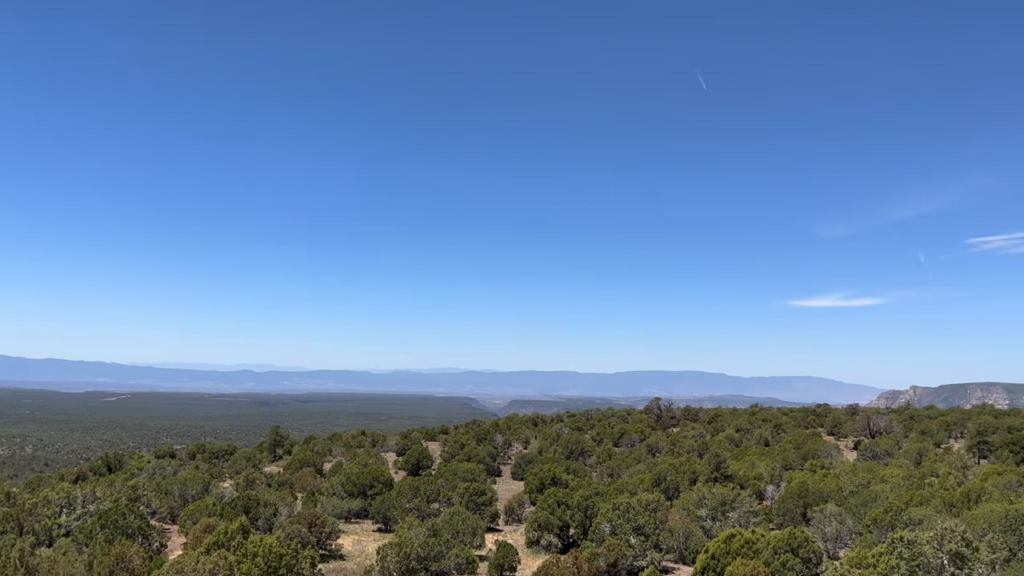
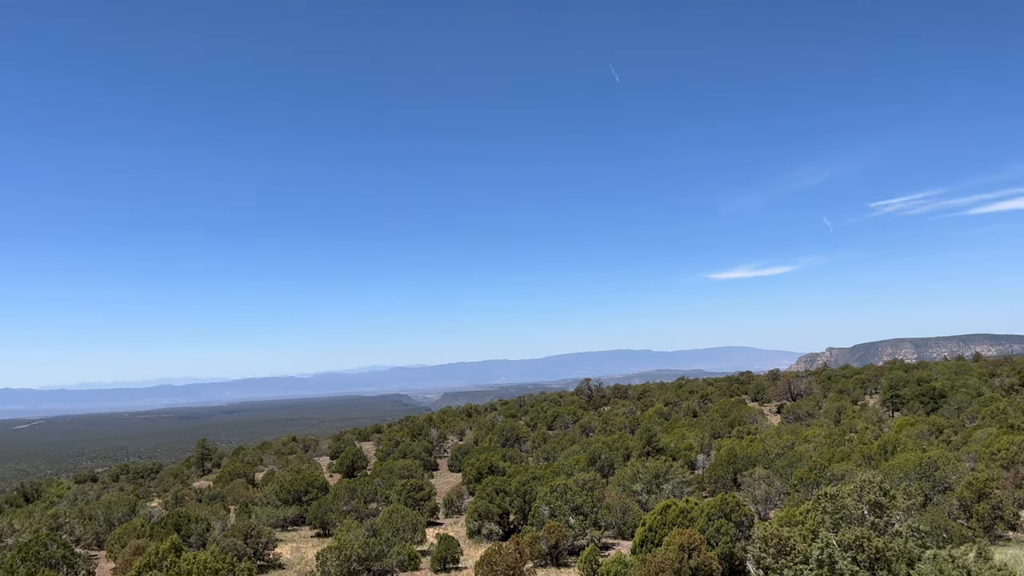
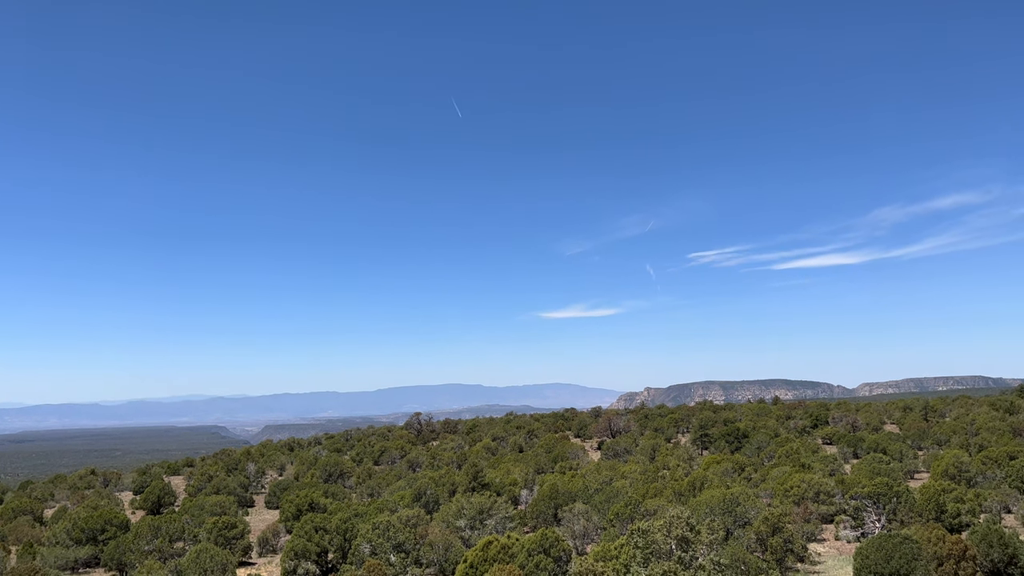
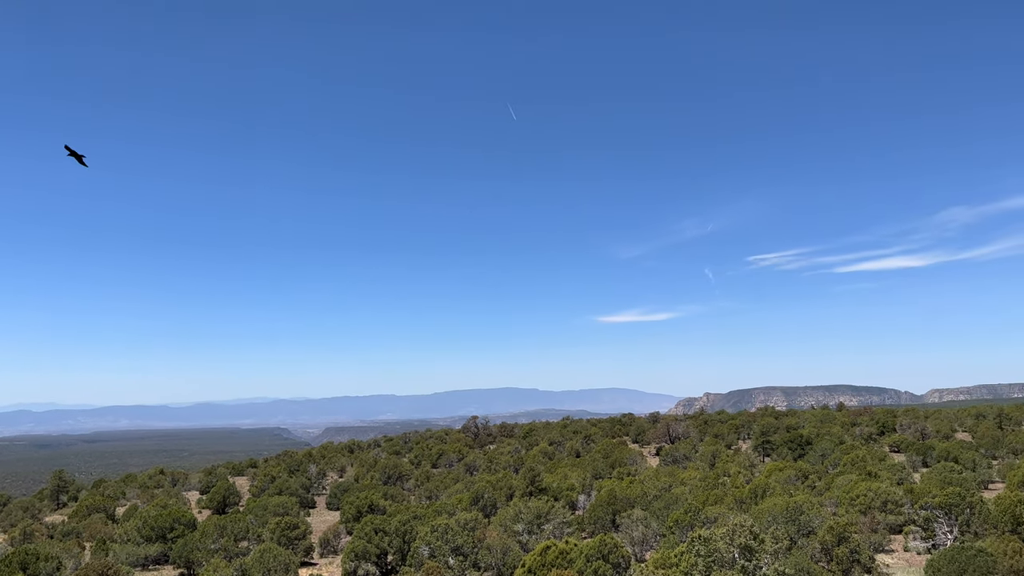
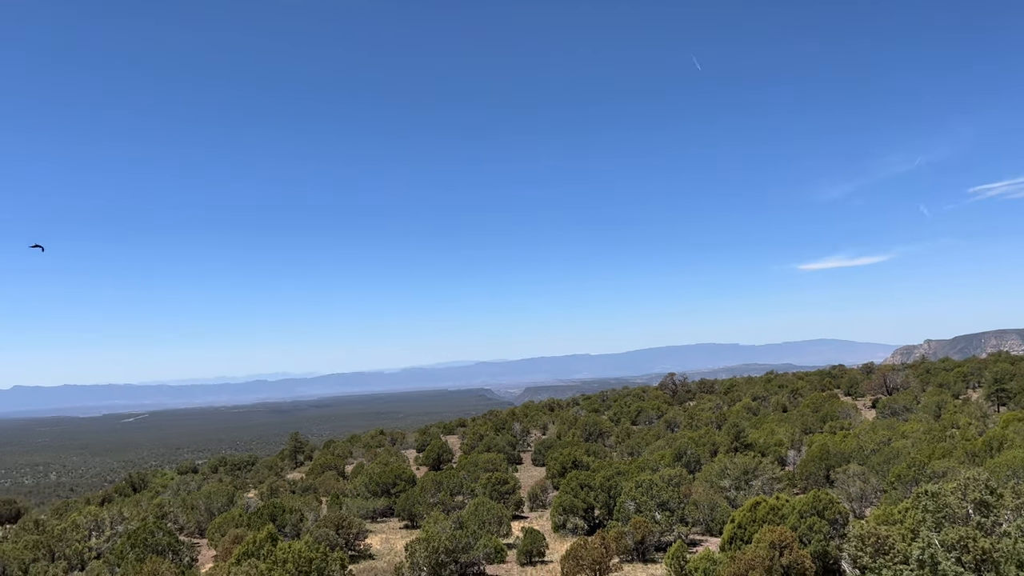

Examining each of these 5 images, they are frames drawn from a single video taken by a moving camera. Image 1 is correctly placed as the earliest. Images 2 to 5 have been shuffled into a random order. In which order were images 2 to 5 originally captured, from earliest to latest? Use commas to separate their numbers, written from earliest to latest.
4, 3, 2, 5
